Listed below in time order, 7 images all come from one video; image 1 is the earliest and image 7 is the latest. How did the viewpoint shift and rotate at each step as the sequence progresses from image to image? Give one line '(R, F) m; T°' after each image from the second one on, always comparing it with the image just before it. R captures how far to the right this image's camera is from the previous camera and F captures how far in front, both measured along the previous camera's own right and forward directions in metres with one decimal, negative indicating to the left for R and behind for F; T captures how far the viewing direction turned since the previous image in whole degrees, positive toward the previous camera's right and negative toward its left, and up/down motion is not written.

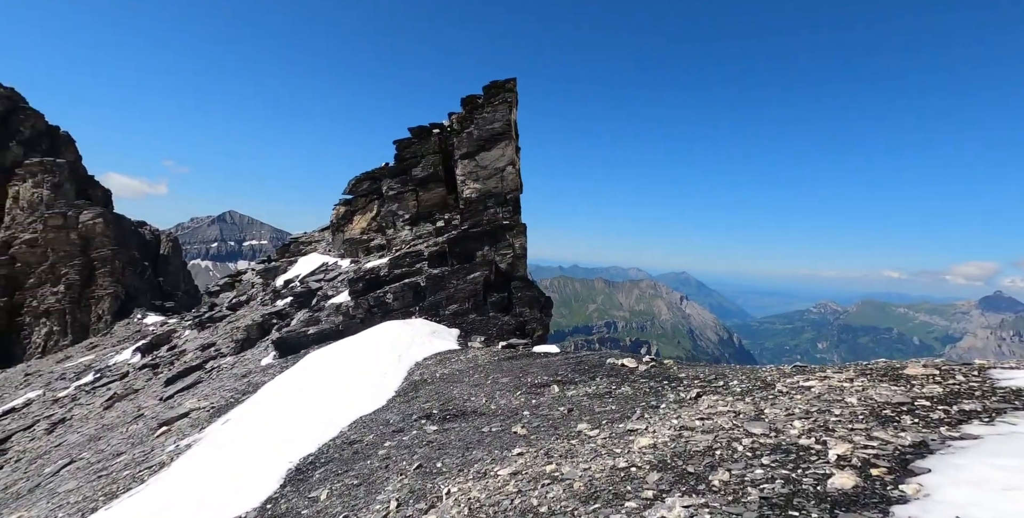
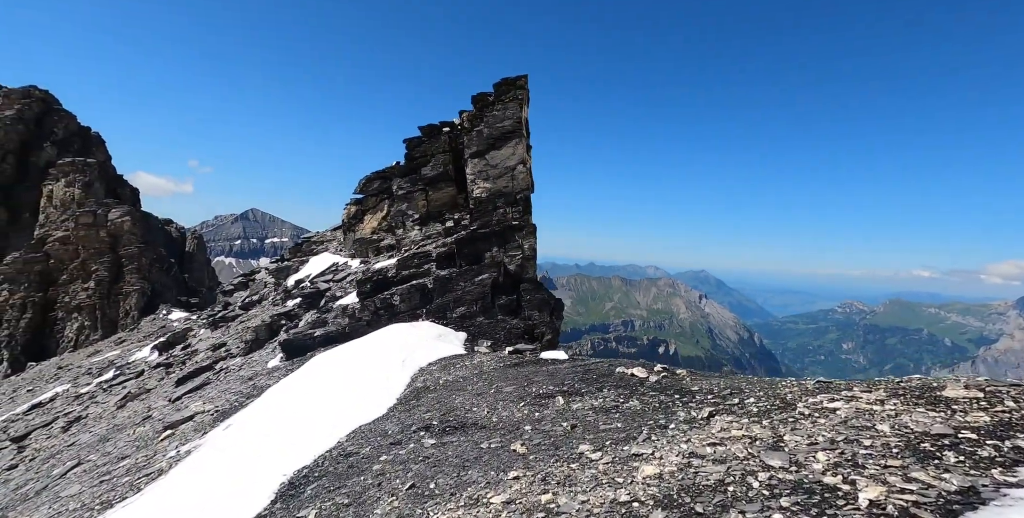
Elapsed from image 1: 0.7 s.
(+0.8, +1.6) m; -2°
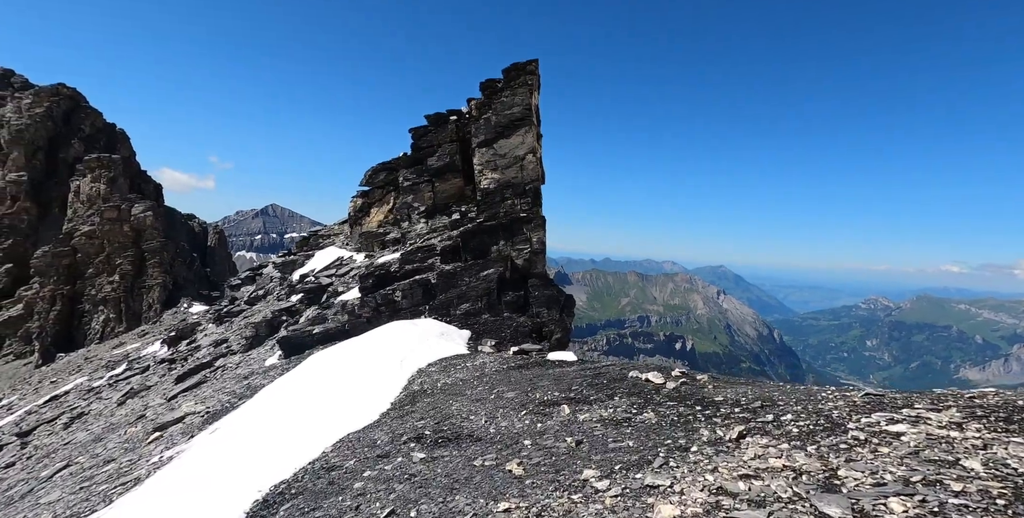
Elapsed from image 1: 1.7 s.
(+0.8, +3.2) m; -2°
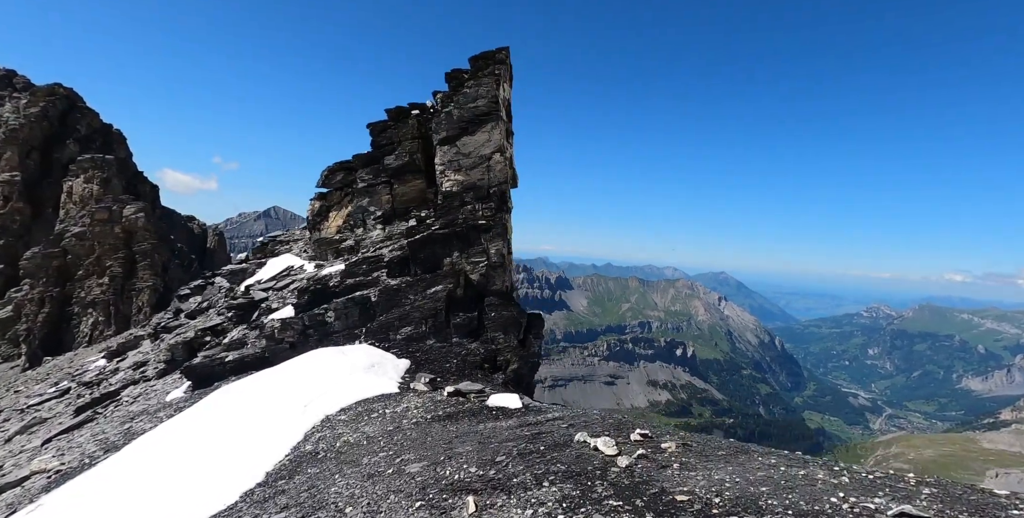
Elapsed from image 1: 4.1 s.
(+4.1, +7.7) m; 0°
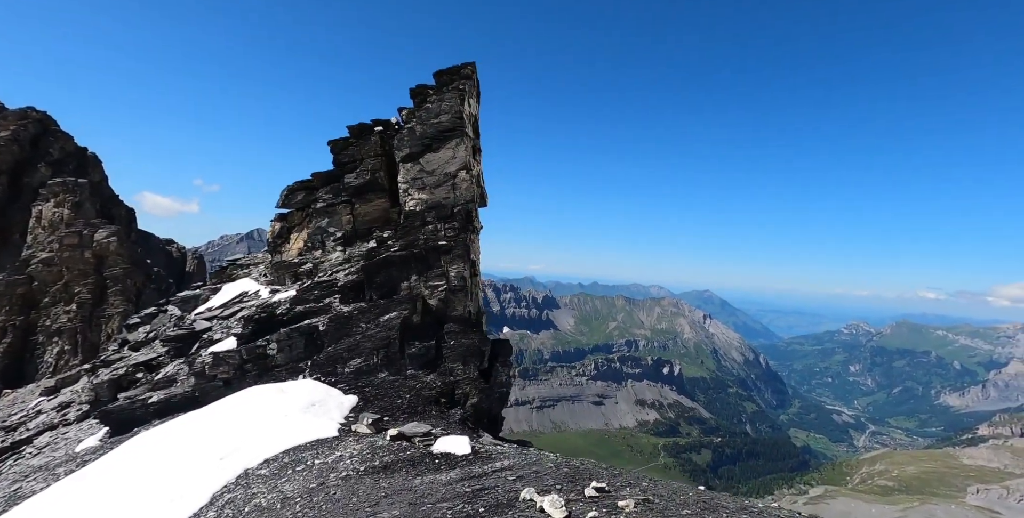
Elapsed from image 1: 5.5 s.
(+1.8, +3.3) m; +2°
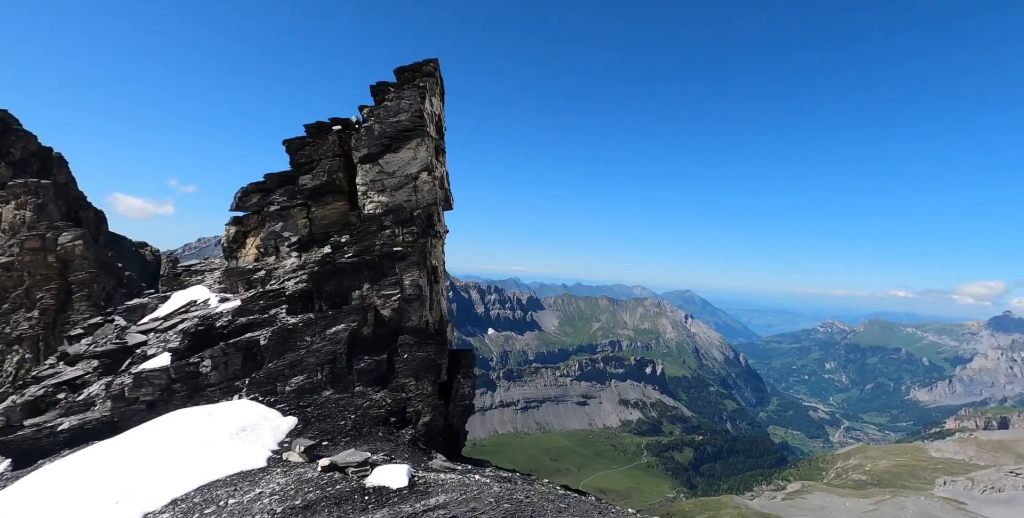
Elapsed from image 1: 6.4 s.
(+1.7, +2.5) m; +2°
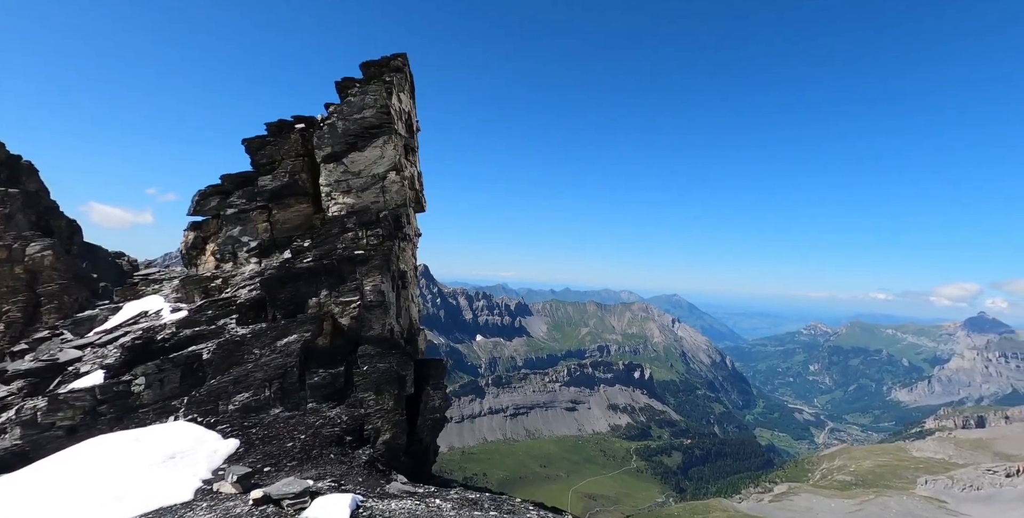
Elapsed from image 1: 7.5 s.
(+1.1, +2.9) m; +2°
